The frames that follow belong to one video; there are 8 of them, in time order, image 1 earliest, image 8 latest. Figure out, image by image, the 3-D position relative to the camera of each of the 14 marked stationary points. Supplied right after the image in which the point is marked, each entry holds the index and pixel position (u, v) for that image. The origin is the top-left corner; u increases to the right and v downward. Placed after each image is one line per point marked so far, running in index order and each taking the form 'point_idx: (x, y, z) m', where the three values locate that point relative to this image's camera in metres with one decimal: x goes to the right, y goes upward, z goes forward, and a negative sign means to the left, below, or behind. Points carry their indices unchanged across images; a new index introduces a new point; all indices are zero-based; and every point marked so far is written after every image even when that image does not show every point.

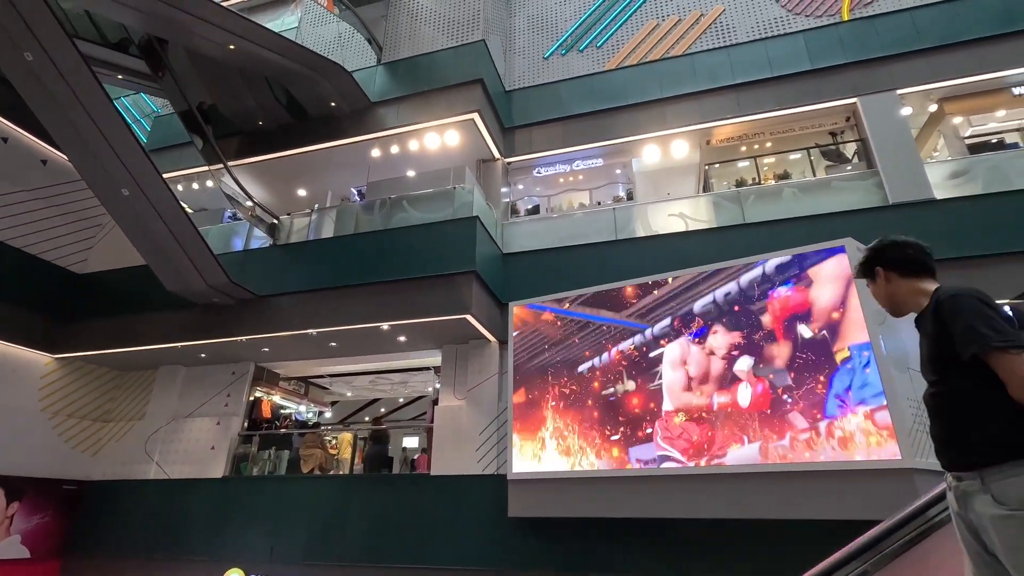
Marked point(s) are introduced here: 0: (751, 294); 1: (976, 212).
0: (+2.5, -0.2, +6.4) m
1: (+6.1, +1.0, +7.0) m
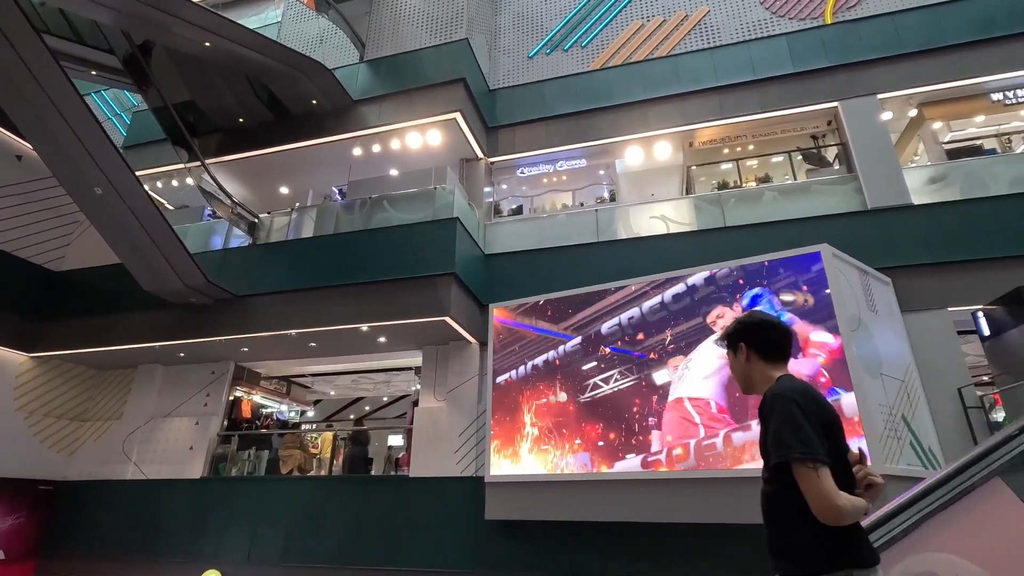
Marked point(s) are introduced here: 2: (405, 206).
0: (+2.3, -0.2, +6.4) m
1: (+5.8, +0.9, +7.1) m
2: (-1.6, +1.2, +8.1) m
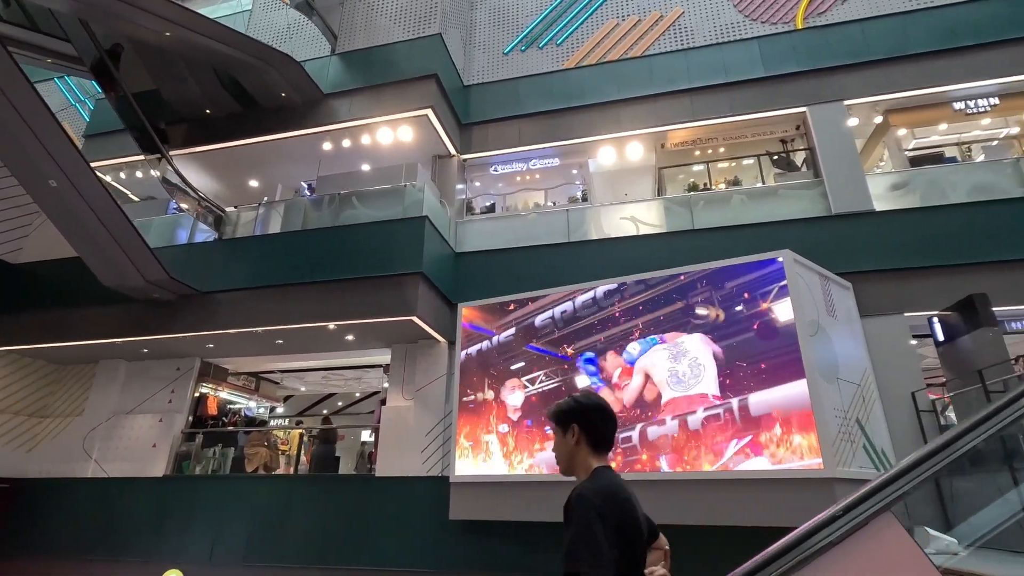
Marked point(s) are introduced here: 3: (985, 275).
0: (+1.8, -0.2, +6.4) m
1: (+5.4, +0.8, +7.2) m
2: (-2.1, +1.3, +8.0) m
3: (+6.0, +0.1, +6.9) m
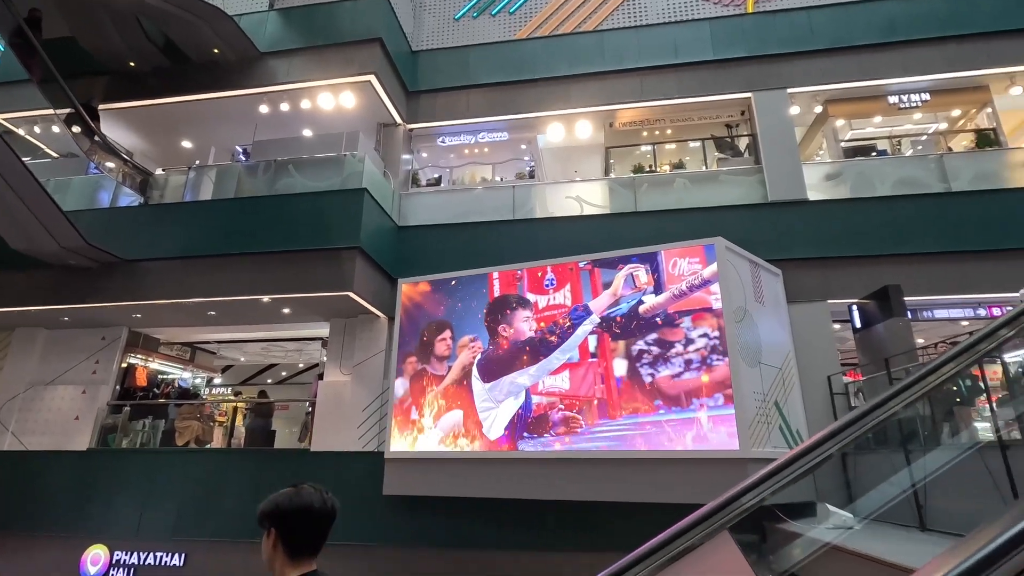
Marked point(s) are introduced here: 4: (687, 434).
0: (+1.1, 0.0, +6.5) m
1: (+4.6, +1.0, +7.5) m
2: (-2.9, +1.7, +7.7) m
3: (+5.2, +0.3, +7.2) m
4: (+1.8, -1.6, +5.8) m
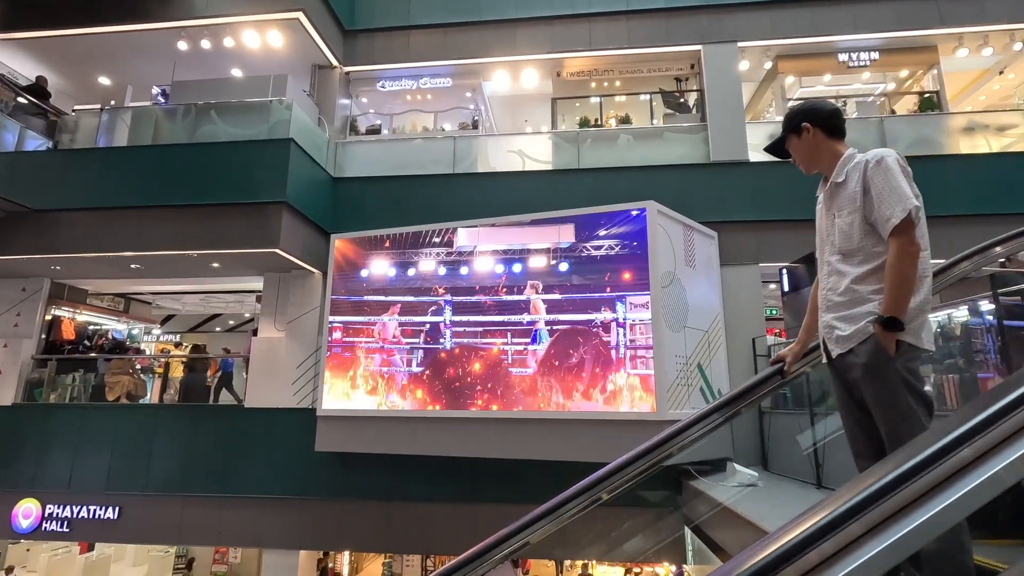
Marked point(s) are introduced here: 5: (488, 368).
0: (+0.2, +0.4, +6.4) m
1: (+3.7, +1.5, +7.5) m
2: (-3.8, +2.3, +7.2) m
3: (+4.4, +0.8, +7.3) m
4: (+1.0, -1.2, +5.9) m
5: (-0.3, -1.0, +6.4) m
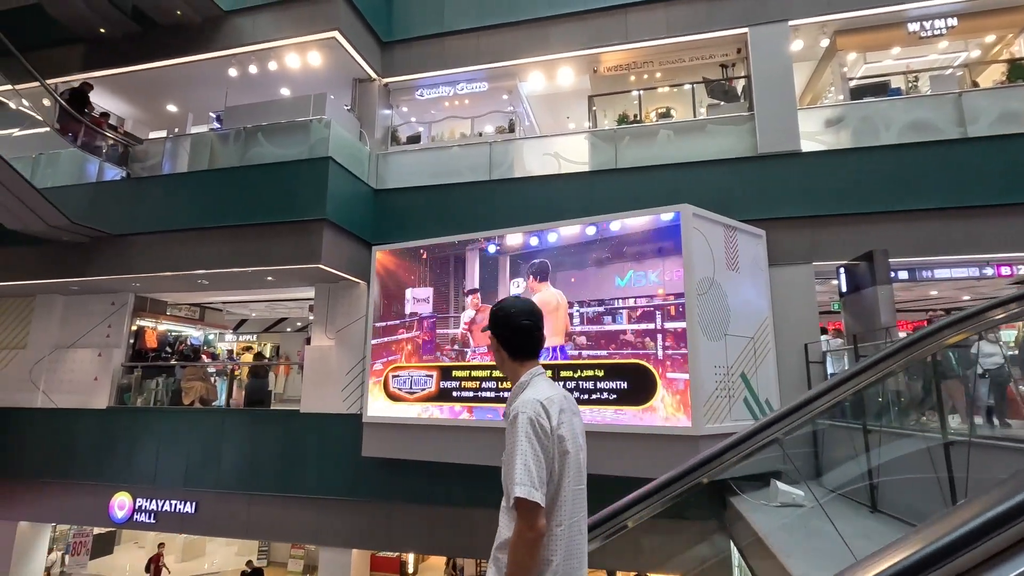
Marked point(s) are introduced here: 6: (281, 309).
0: (+0.6, +0.3, +6.3) m
1: (+4.2, +1.5, +6.8) m
2: (-3.3, +2.1, +7.6) m
3: (+4.8, +0.8, +6.7) m
4: (+1.3, -1.3, +5.7) m
5: (+0.1, -1.1, +6.4) m
6: (-4.8, -0.4, +11.2) m
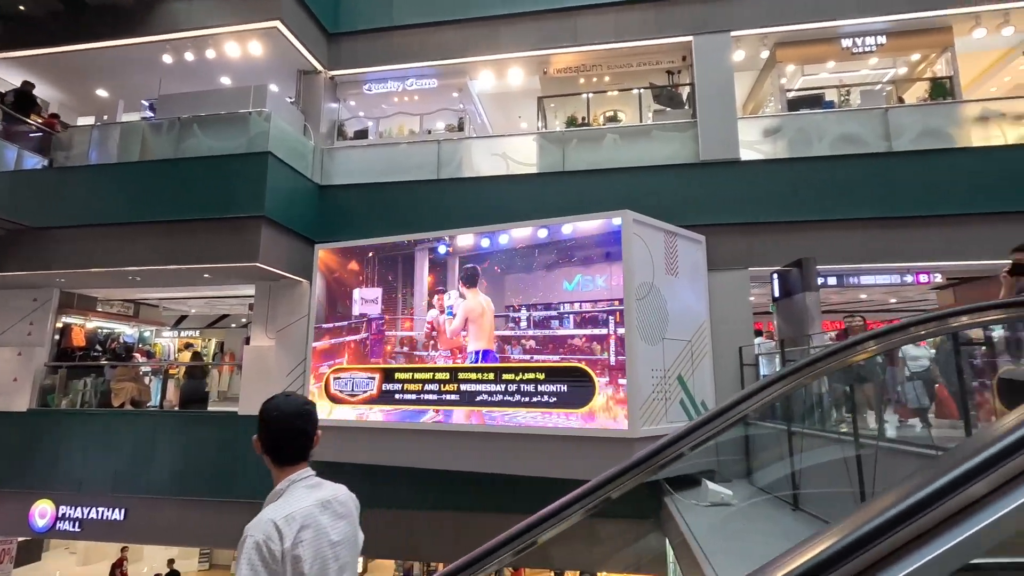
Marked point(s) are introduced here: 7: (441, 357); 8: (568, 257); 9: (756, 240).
0: (-0.1, +0.3, +6.3) m
1: (+3.5, +1.5, +7.1) m
2: (-4.0, +2.1, +7.3) m
3: (+4.1, +0.7, +7.0) m
4: (+0.7, -1.4, +5.8) m
5: (-0.6, -1.1, +6.4) m
6: (-5.9, -0.4, +10.8) m
7: (-0.9, -0.8, +6.5) m
8: (+0.6, +0.3, +6.1) m
9: (+3.2, +0.6, +7.0) m
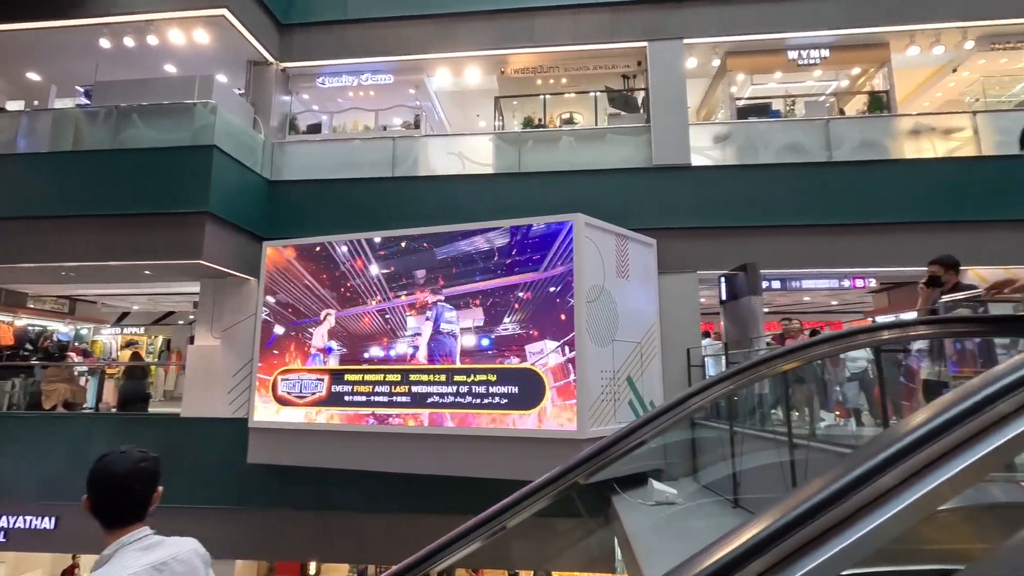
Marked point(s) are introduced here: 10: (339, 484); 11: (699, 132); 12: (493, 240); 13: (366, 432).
0: (-0.6, +0.3, +6.3) m
1: (+2.9, +1.4, +7.3) m
2: (-4.6, +2.2, +7.0) m
3: (+3.5, +0.7, +7.2) m
4: (+0.2, -1.4, +5.8) m
5: (-1.2, -1.1, +6.3) m
6: (-6.7, -0.3, +10.4) m
7: (-1.4, -0.8, +6.4) m
8: (+0.1, +0.3, +6.1) m
9: (+2.6, +0.6, +7.2) m
10: (-2.3, -2.6, +7.1) m
11: (+2.6, +2.2, +7.5) m
12: (-0.3, +0.6, +6.2) m
13: (-1.7, -1.7, +6.4) m
